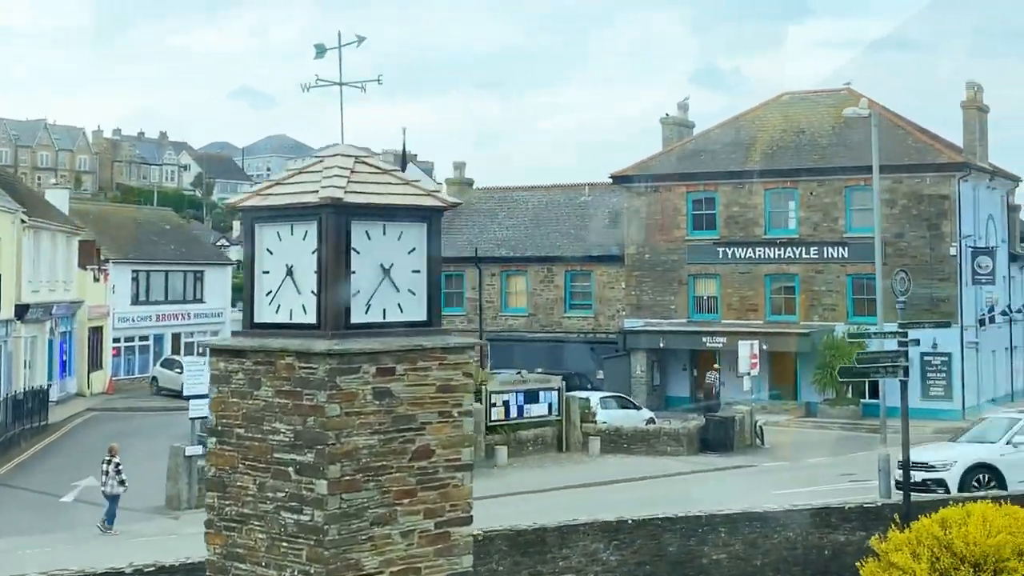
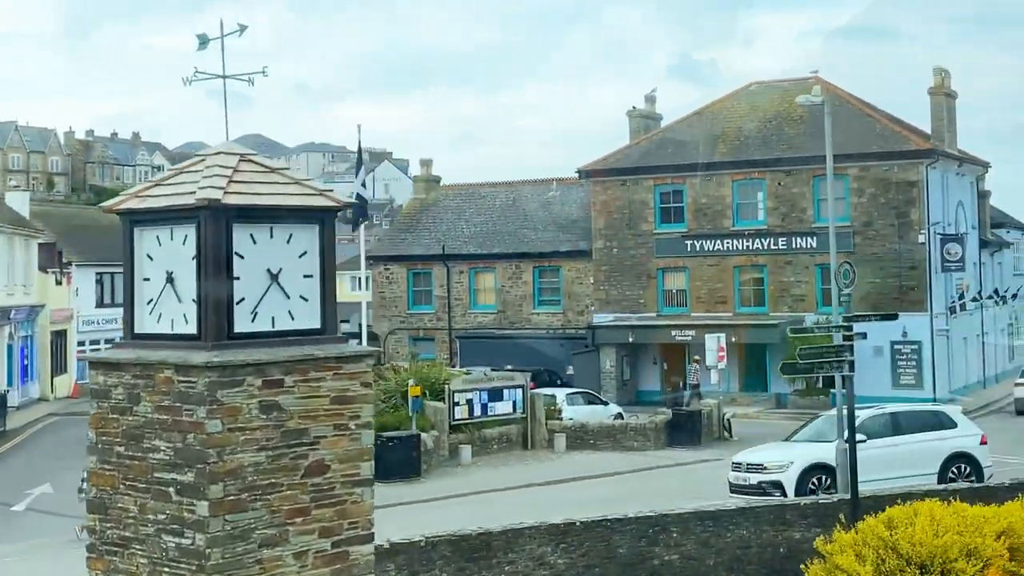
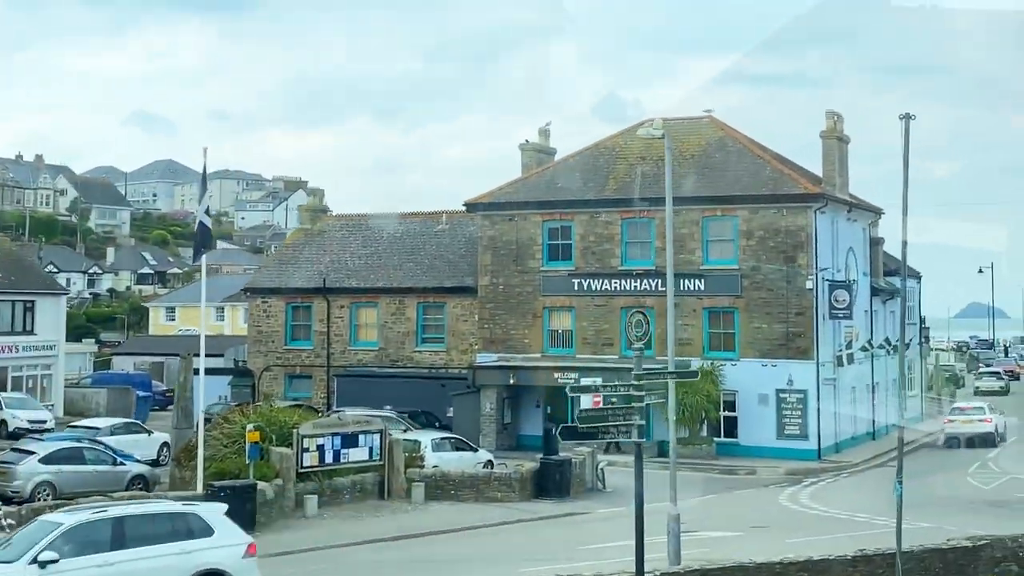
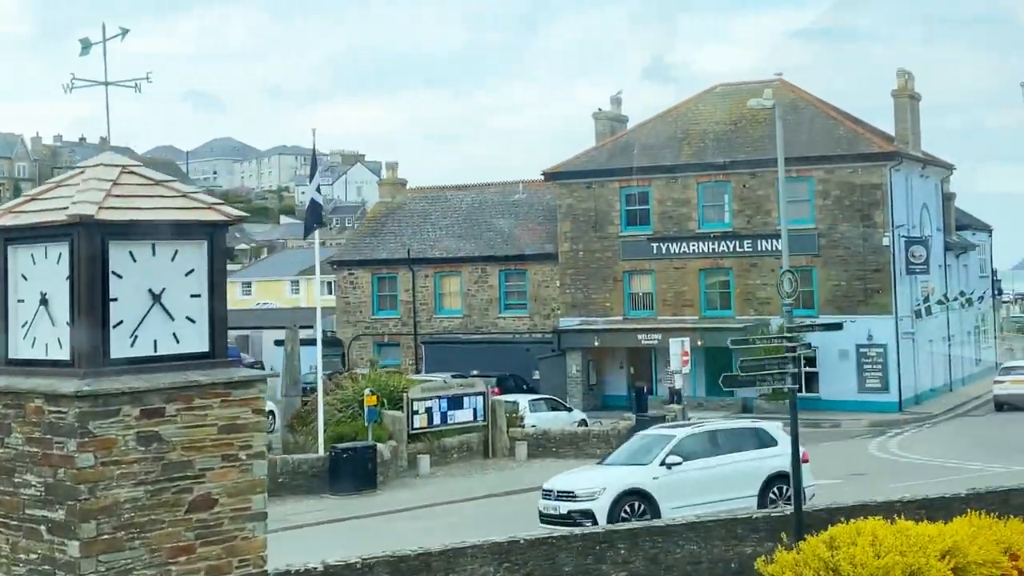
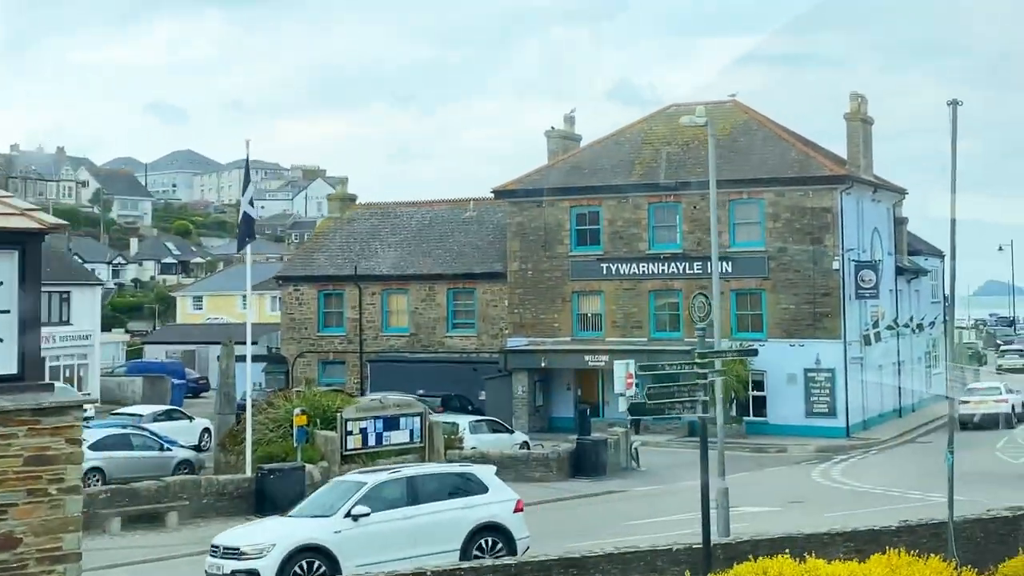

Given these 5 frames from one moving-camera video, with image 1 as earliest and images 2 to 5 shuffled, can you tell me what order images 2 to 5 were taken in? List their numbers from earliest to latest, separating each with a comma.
2, 4, 5, 3
